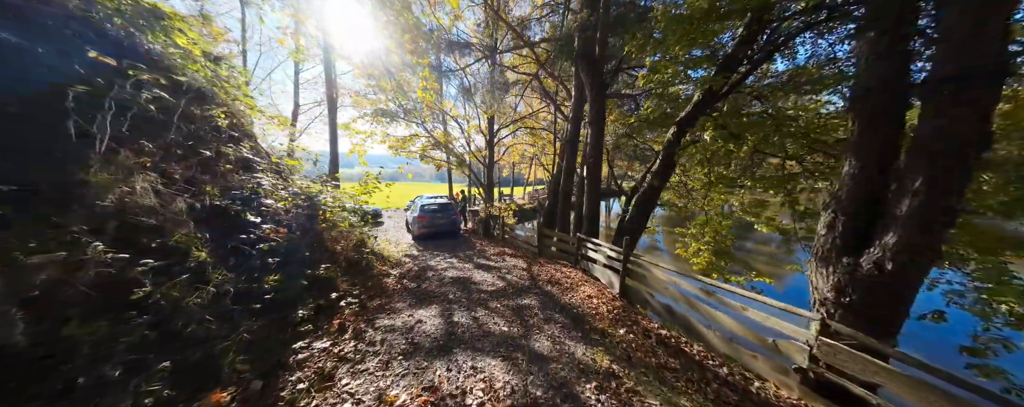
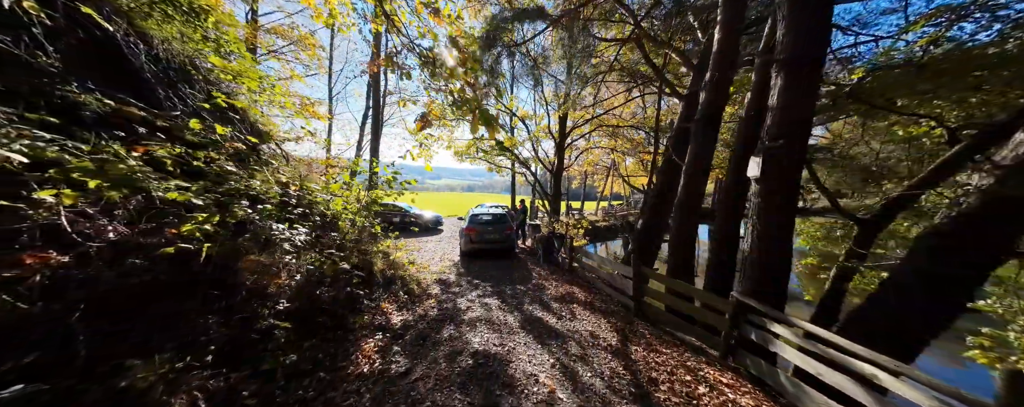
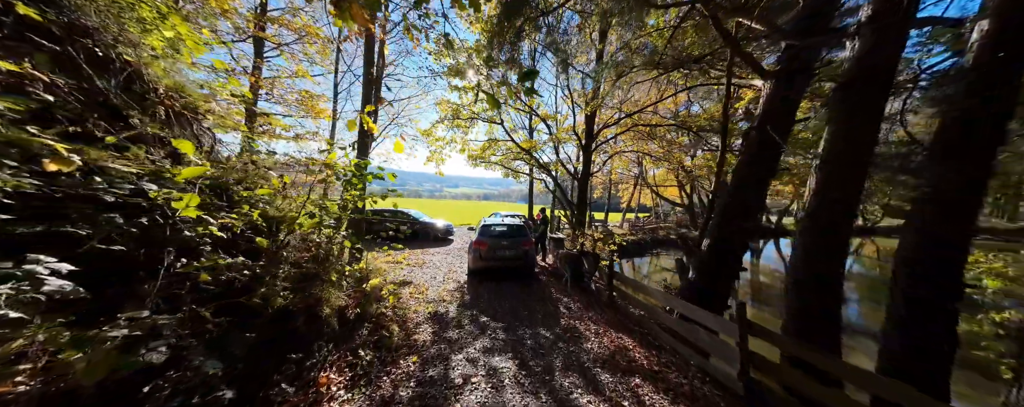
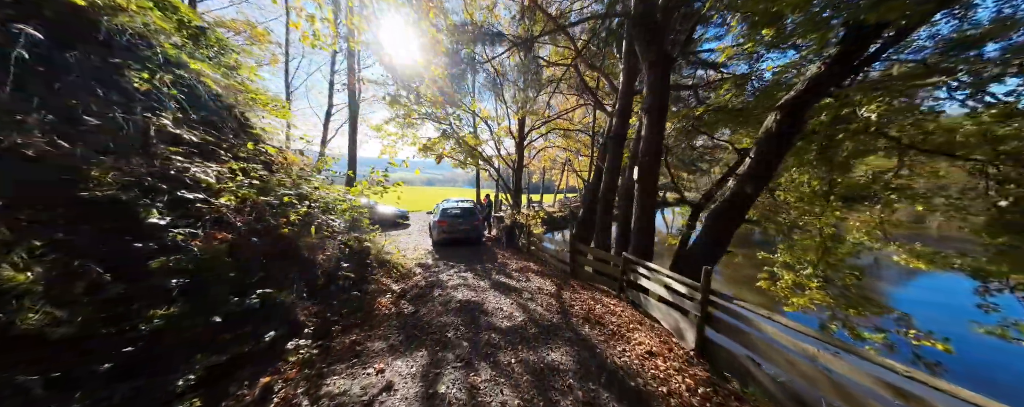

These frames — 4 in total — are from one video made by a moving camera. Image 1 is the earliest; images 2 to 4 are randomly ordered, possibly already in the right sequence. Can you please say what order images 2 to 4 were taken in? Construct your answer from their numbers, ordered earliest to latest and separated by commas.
4, 2, 3
